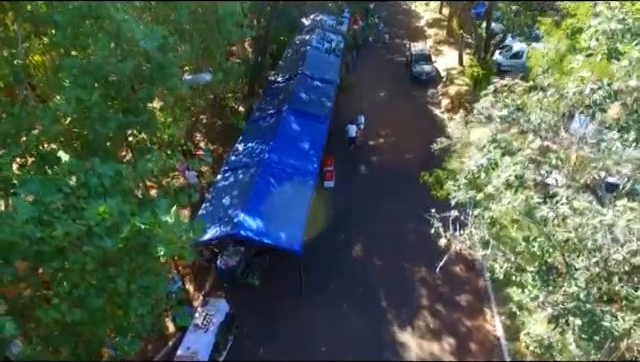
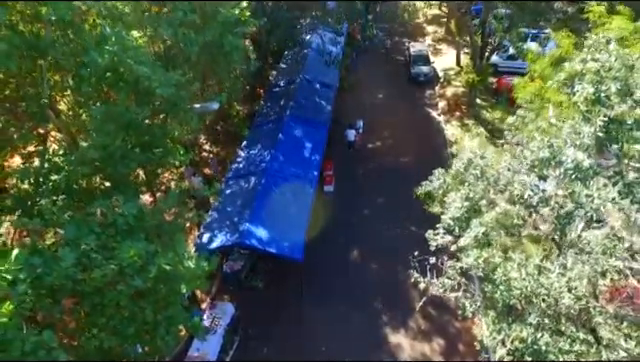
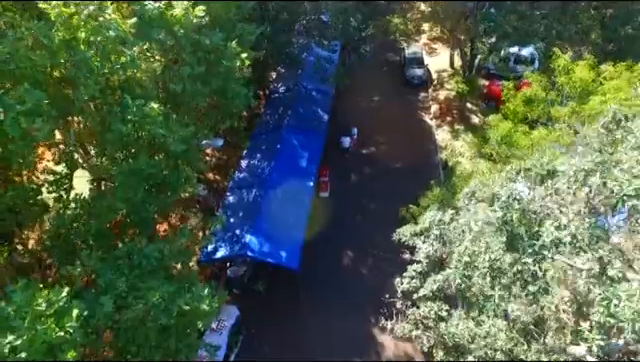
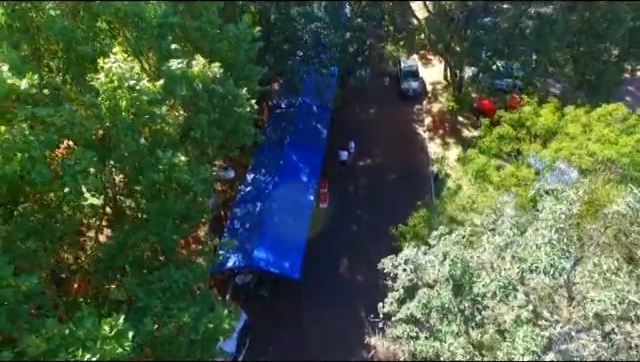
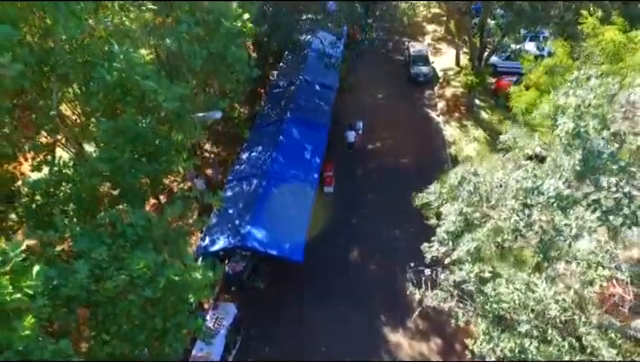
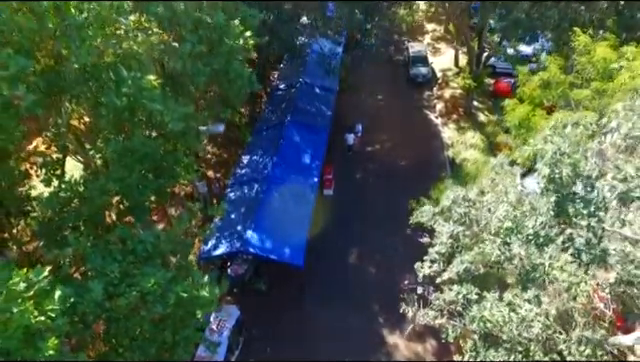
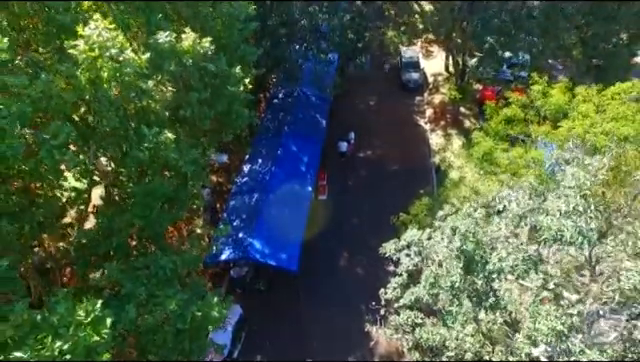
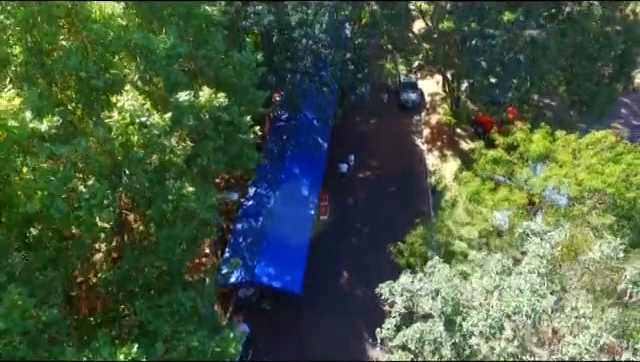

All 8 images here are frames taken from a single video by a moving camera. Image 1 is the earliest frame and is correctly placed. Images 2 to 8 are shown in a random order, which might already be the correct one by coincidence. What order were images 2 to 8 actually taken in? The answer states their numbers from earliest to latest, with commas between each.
2, 5, 6, 3, 7, 4, 8
